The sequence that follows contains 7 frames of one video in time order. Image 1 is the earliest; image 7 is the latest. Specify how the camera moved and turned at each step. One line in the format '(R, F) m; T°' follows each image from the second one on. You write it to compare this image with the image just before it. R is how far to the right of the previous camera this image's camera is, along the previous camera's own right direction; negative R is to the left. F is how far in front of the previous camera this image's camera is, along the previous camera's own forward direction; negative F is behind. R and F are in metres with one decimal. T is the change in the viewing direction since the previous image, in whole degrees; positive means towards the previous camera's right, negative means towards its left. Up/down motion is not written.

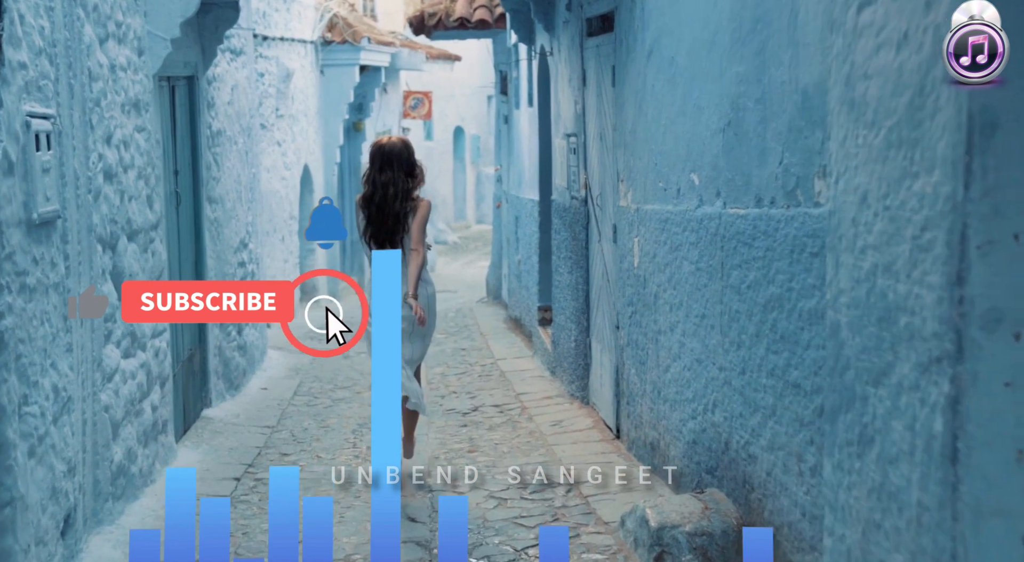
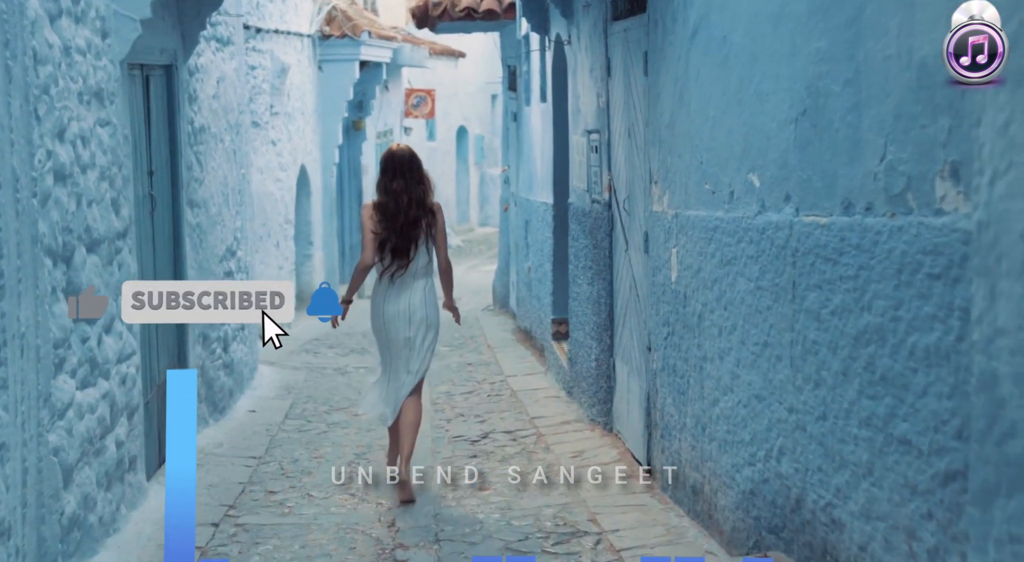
(-0.1, +0.9) m; 0°
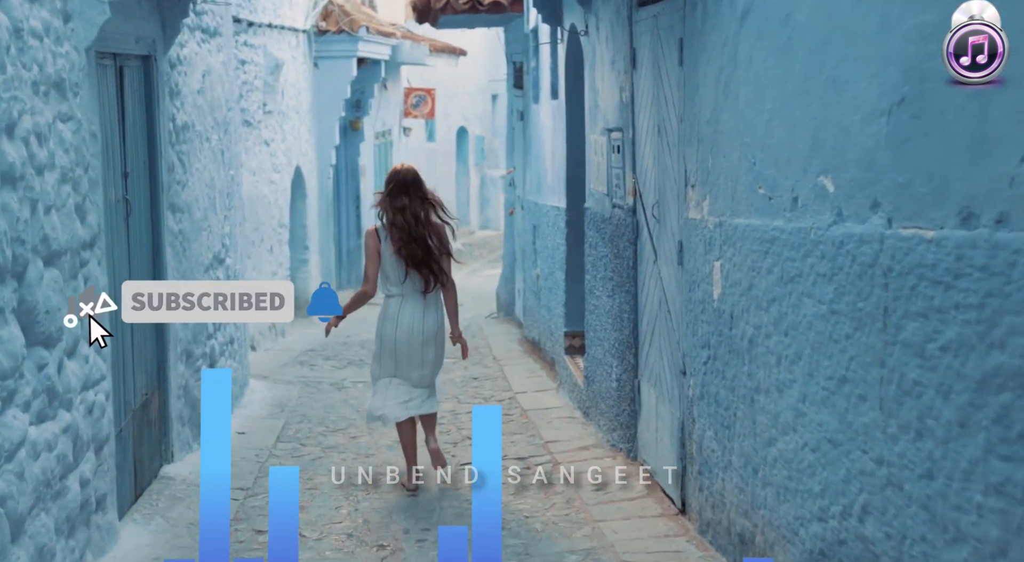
(-0.1, +0.8) m; 0°
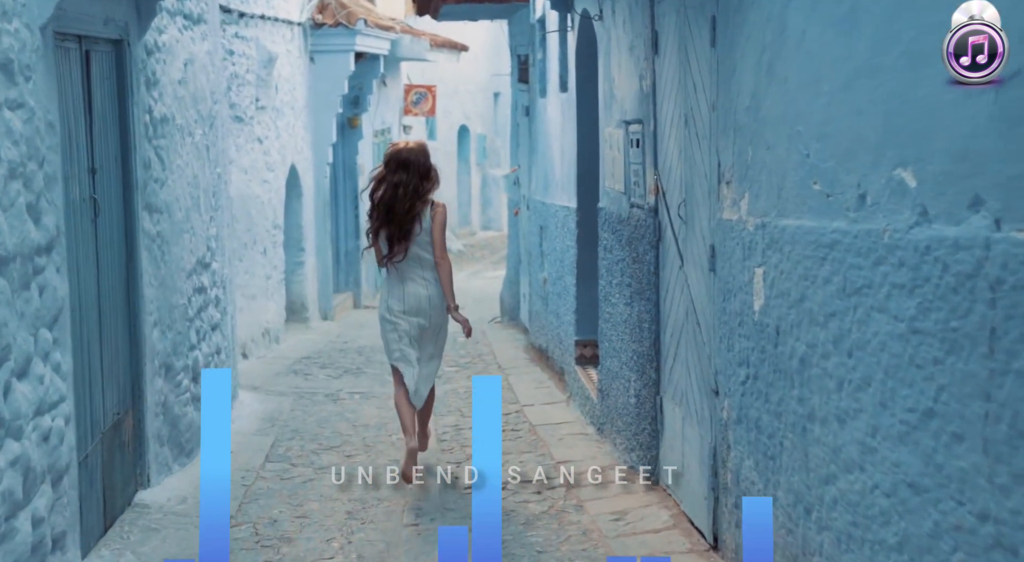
(0.0, +0.7) m; 0°
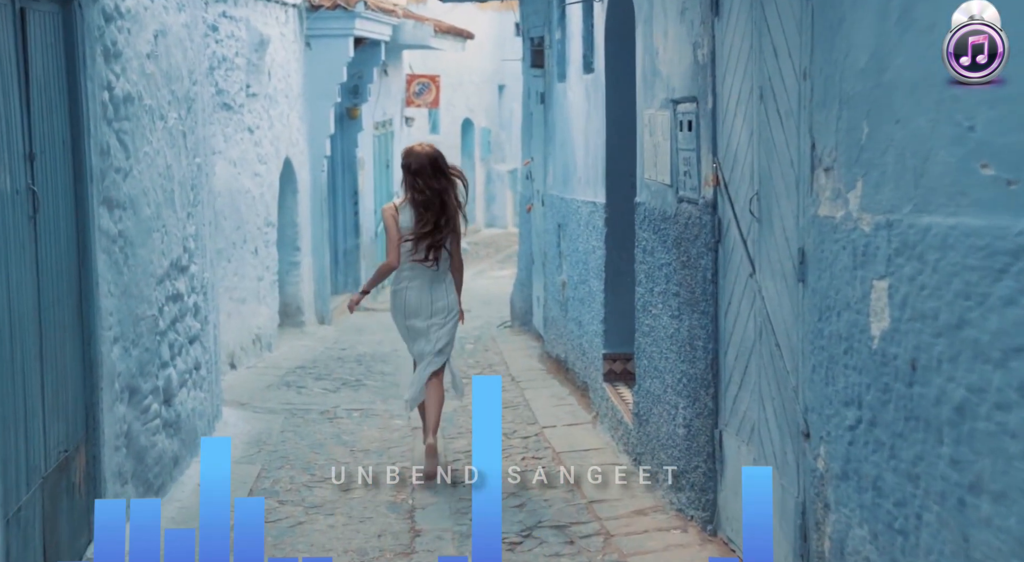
(-0.1, +1.2) m; 0°
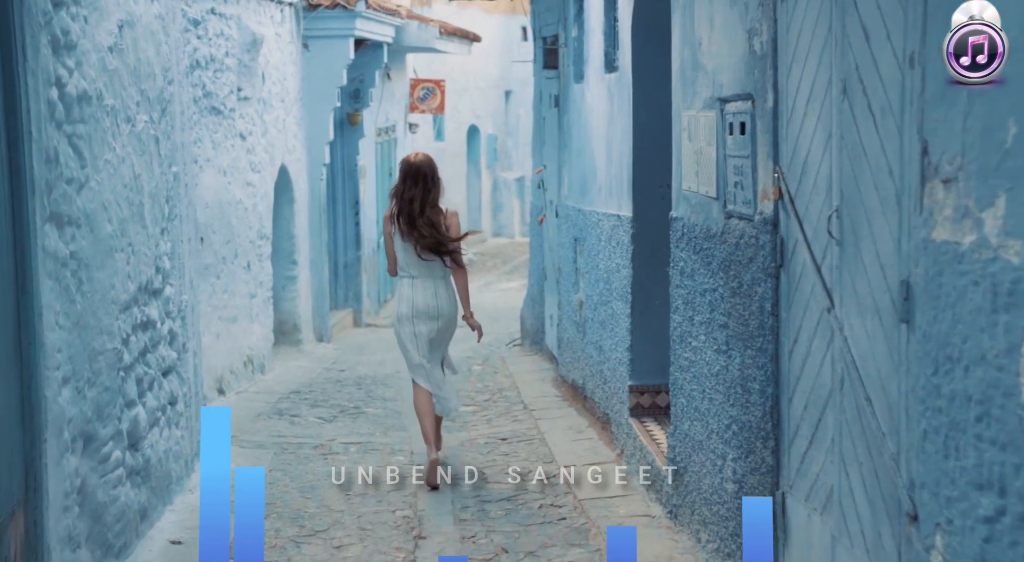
(-0.1, +0.9) m; 0°
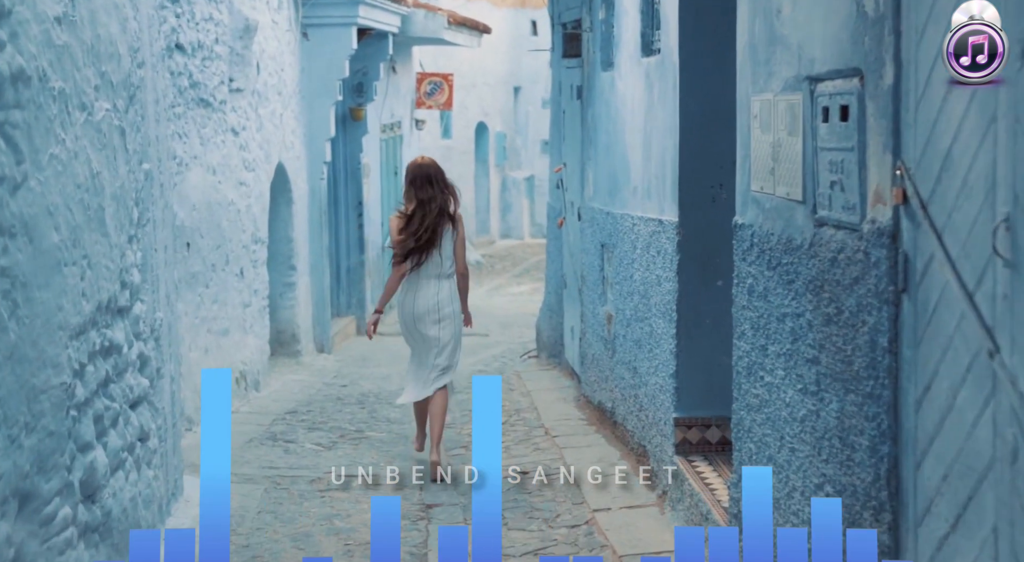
(-0.1, +1.1) m; 0°
